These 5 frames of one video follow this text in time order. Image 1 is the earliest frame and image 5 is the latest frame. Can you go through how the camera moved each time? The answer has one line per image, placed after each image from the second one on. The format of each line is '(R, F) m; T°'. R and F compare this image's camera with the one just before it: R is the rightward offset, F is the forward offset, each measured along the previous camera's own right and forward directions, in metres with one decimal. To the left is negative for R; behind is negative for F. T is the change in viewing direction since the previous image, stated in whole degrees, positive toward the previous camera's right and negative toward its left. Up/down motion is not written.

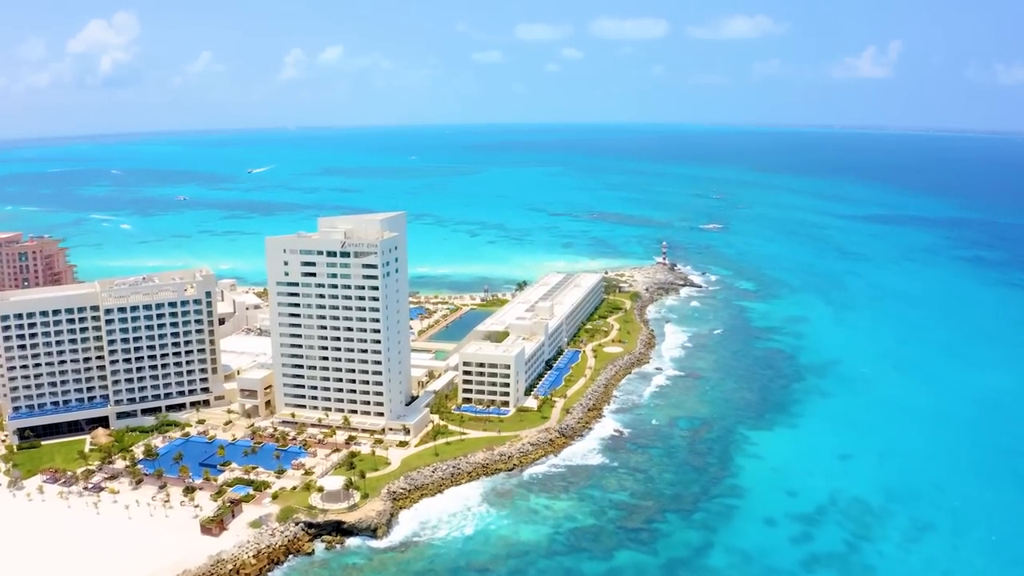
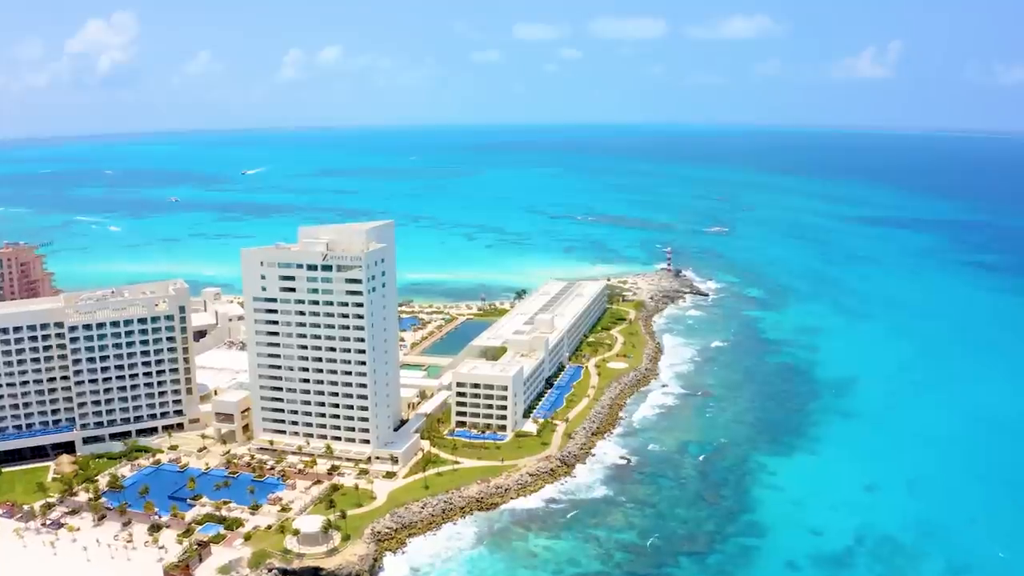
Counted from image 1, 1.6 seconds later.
(+0.3, +6.7) m; 0°
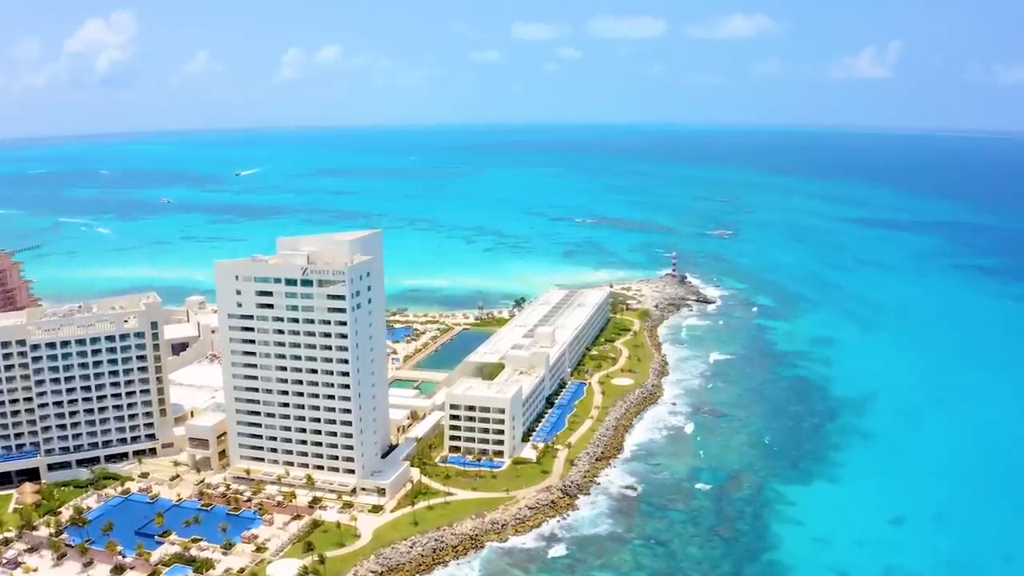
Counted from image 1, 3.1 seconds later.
(+0.2, +6.1) m; 0°
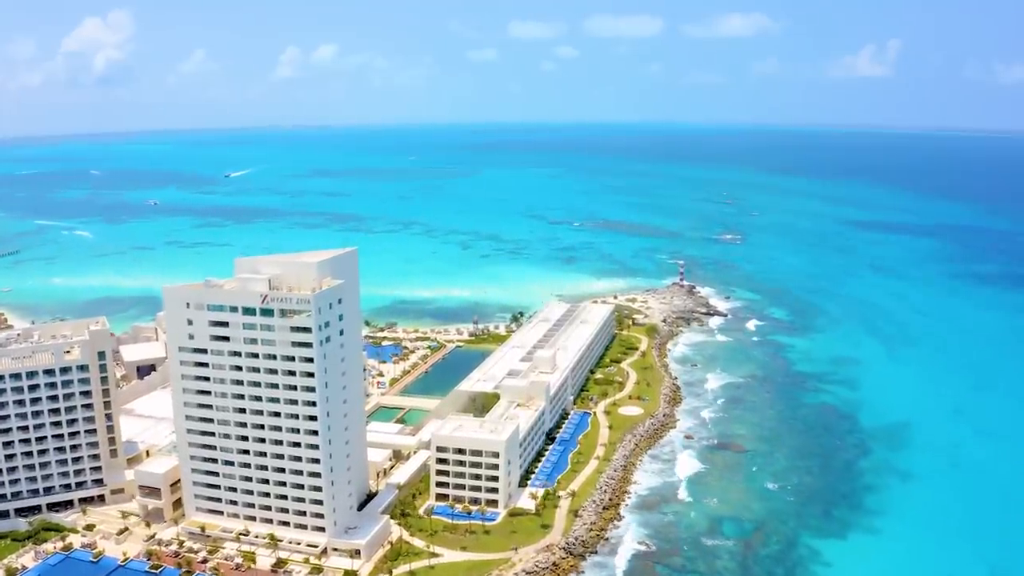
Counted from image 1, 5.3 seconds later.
(+0.4, +9.4) m; 0°
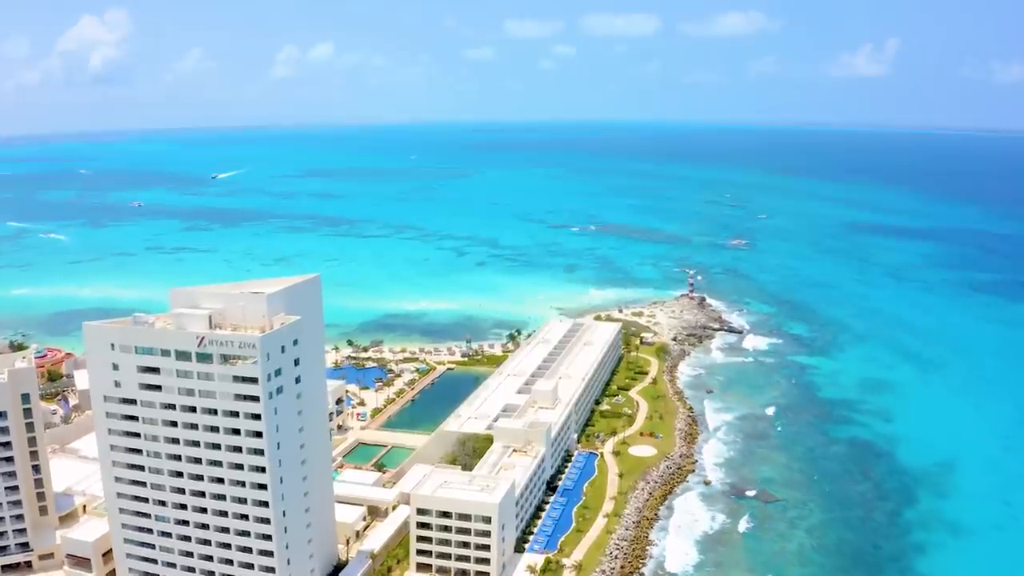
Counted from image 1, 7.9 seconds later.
(+0.4, +10.4) m; 0°
